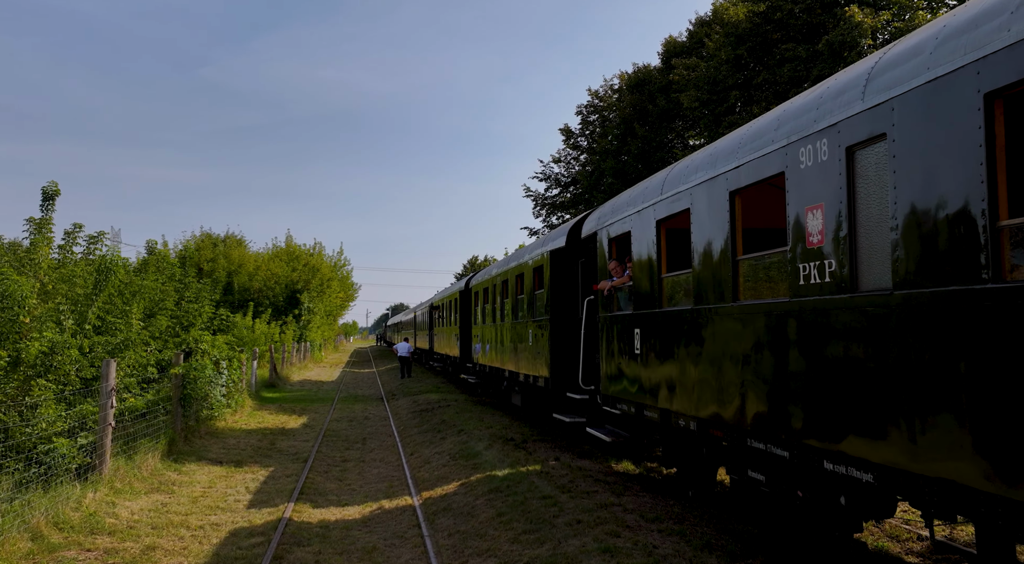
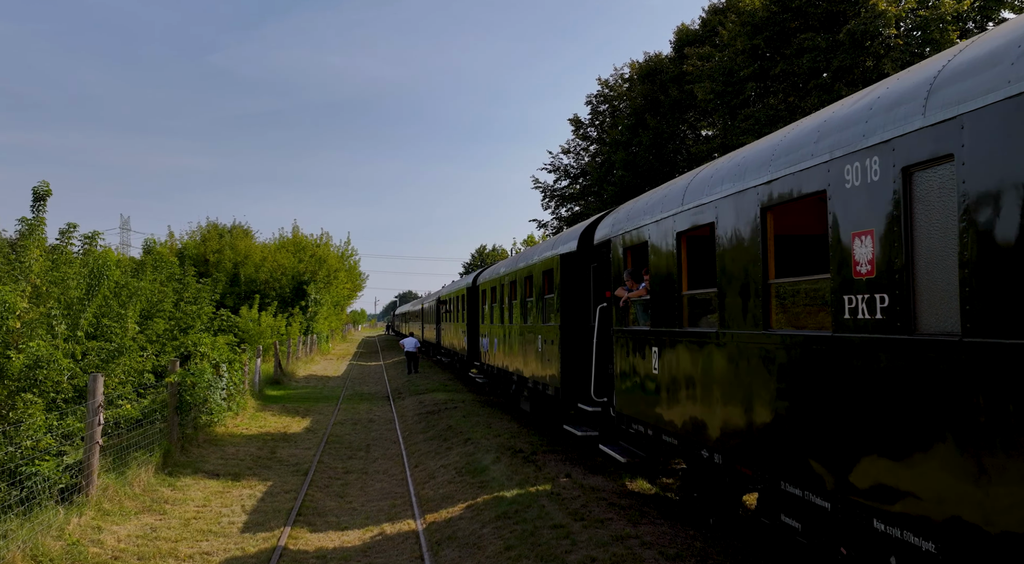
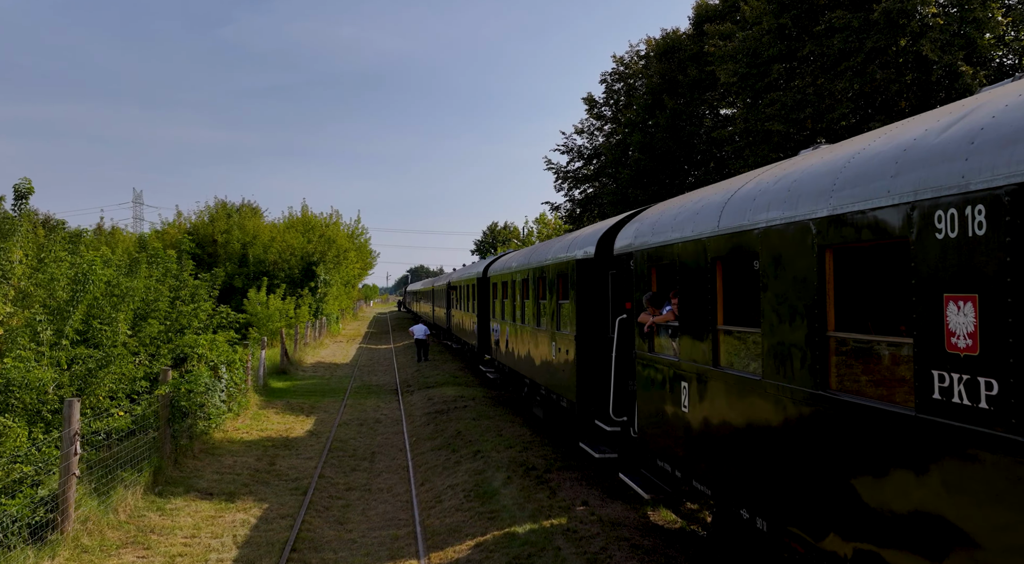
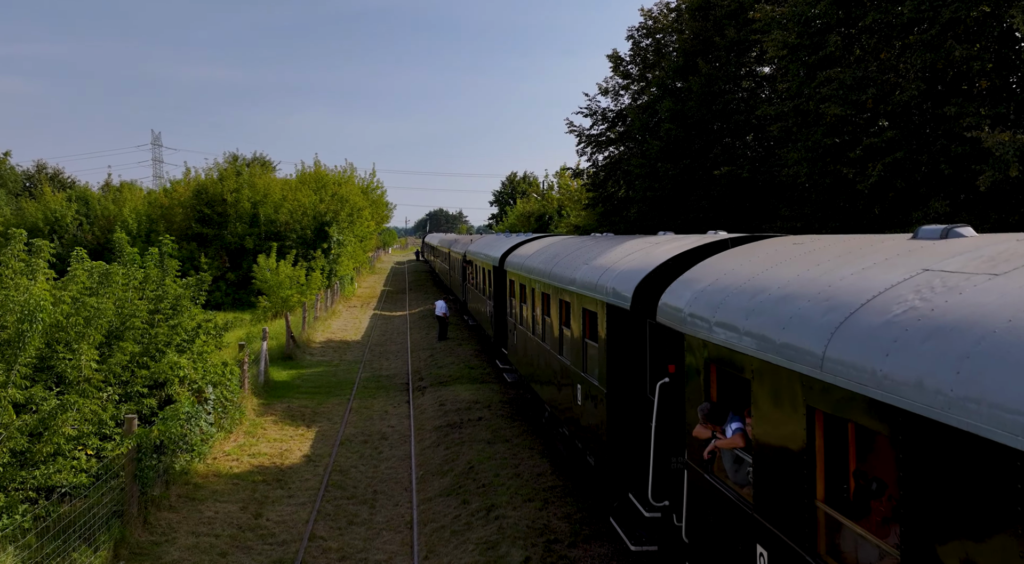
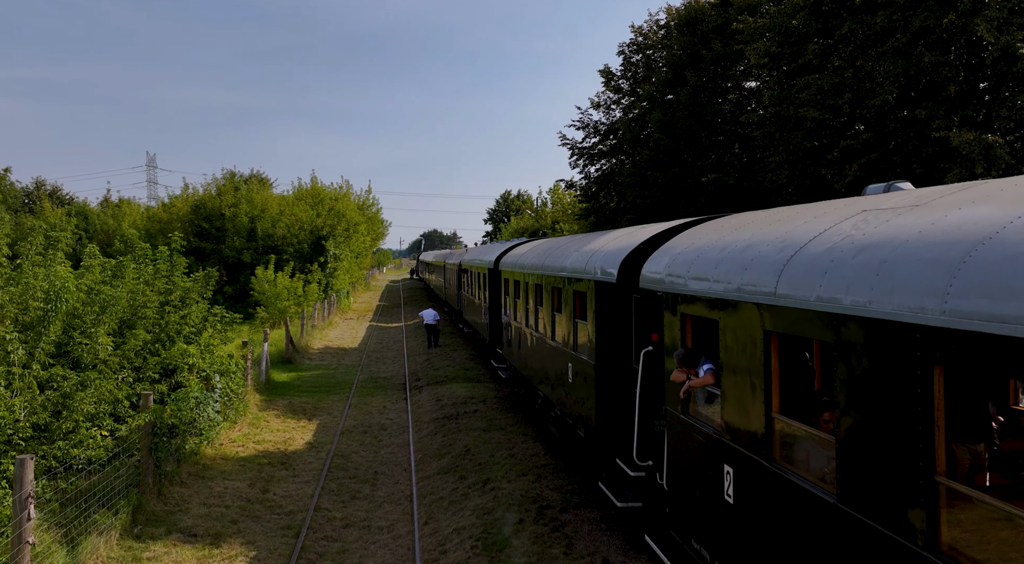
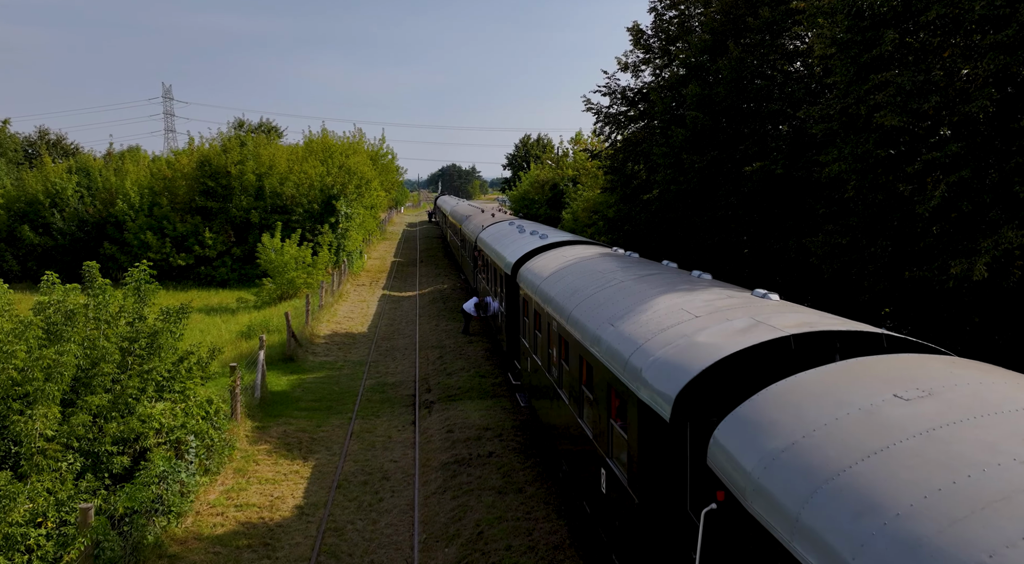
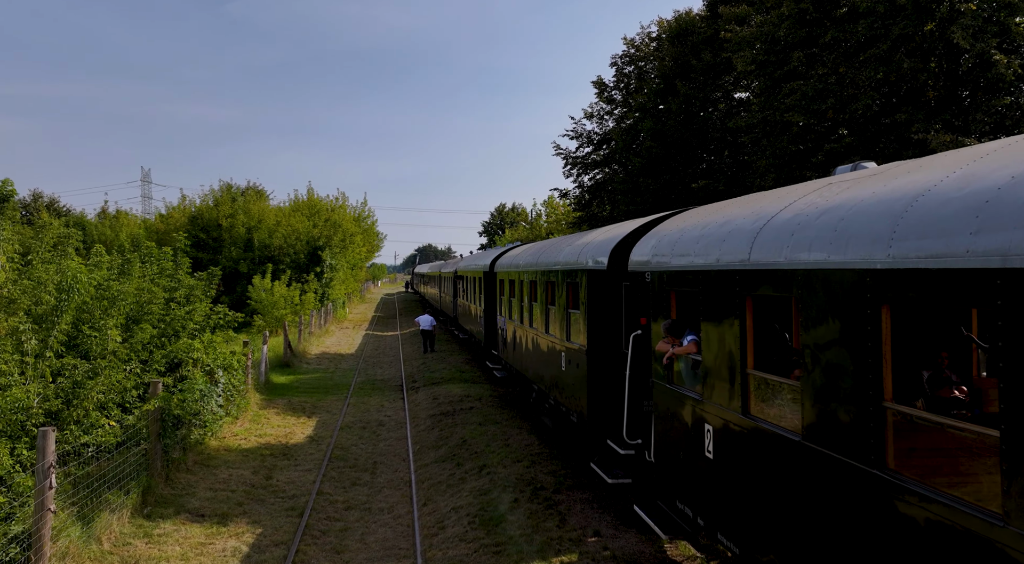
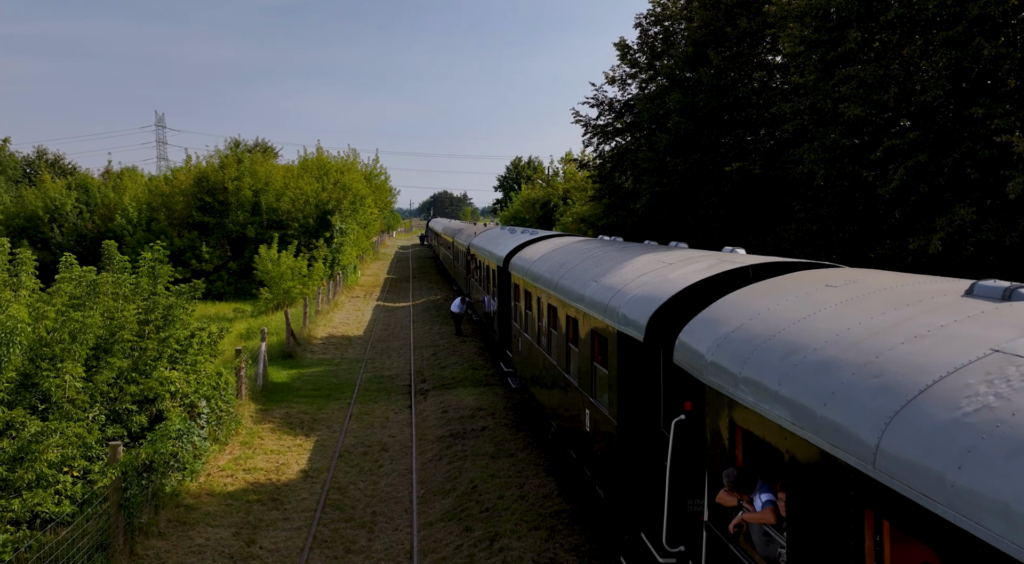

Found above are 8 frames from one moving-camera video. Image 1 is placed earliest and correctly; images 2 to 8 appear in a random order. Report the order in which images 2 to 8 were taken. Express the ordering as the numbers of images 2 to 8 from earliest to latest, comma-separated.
2, 3, 7, 5, 4, 8, 6
